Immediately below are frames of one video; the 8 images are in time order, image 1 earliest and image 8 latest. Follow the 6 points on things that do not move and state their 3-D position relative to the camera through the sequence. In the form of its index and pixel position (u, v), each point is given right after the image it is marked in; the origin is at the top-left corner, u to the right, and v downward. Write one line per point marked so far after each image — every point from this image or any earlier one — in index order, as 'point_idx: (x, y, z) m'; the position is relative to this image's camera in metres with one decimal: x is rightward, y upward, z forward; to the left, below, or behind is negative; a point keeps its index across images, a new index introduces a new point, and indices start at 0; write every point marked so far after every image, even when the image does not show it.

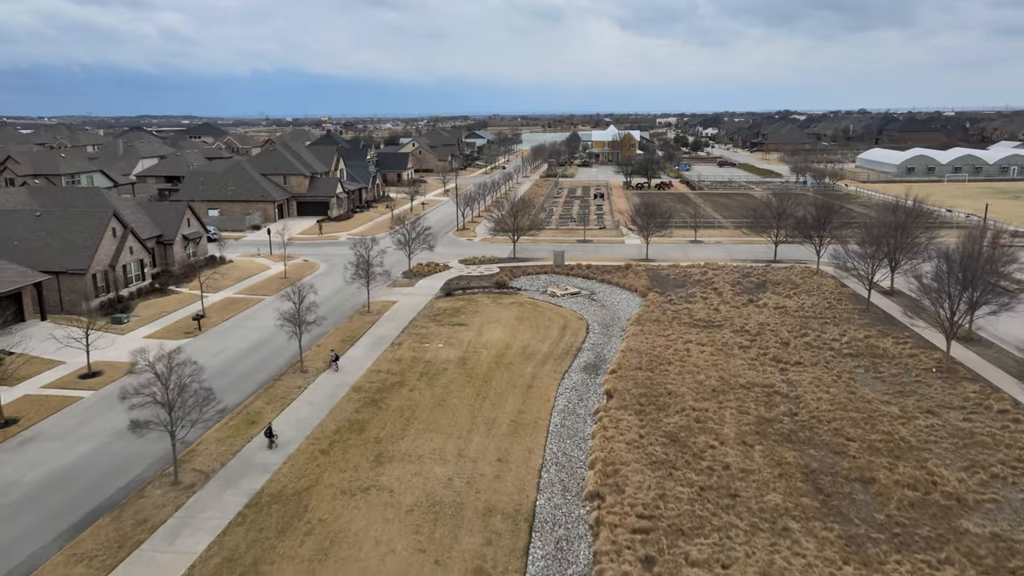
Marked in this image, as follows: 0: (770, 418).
0: (+7.5, -3.8, +19.9) m
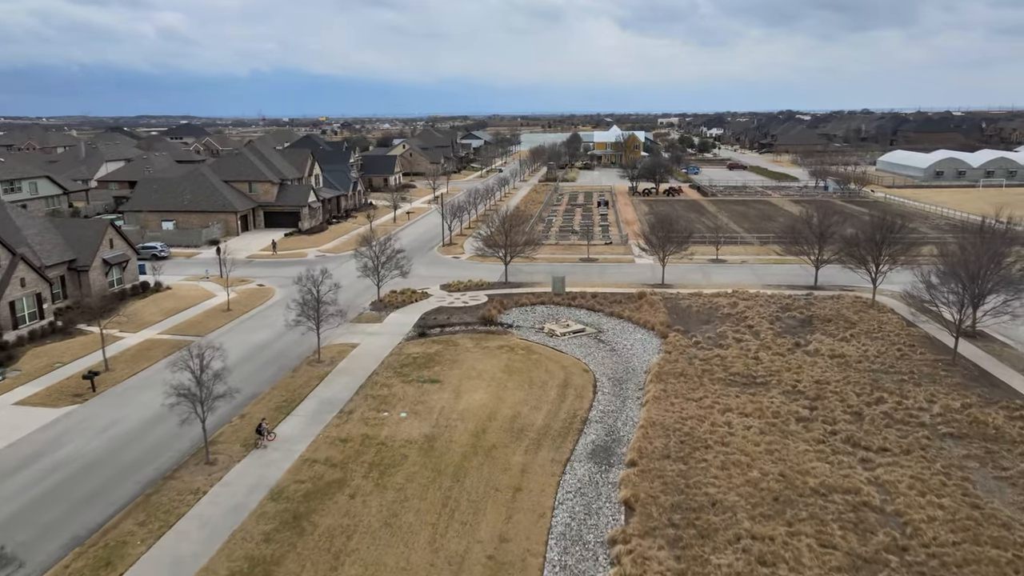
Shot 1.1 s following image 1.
0: (+7.0, -5.3, +13.5) m
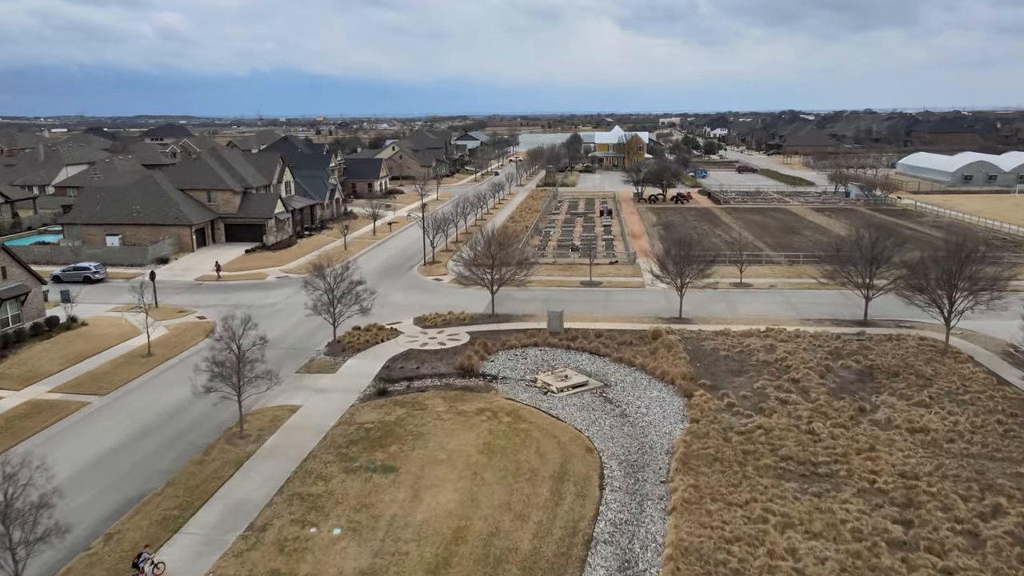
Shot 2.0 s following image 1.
0: (+6.5, -6.7, +7.7) m
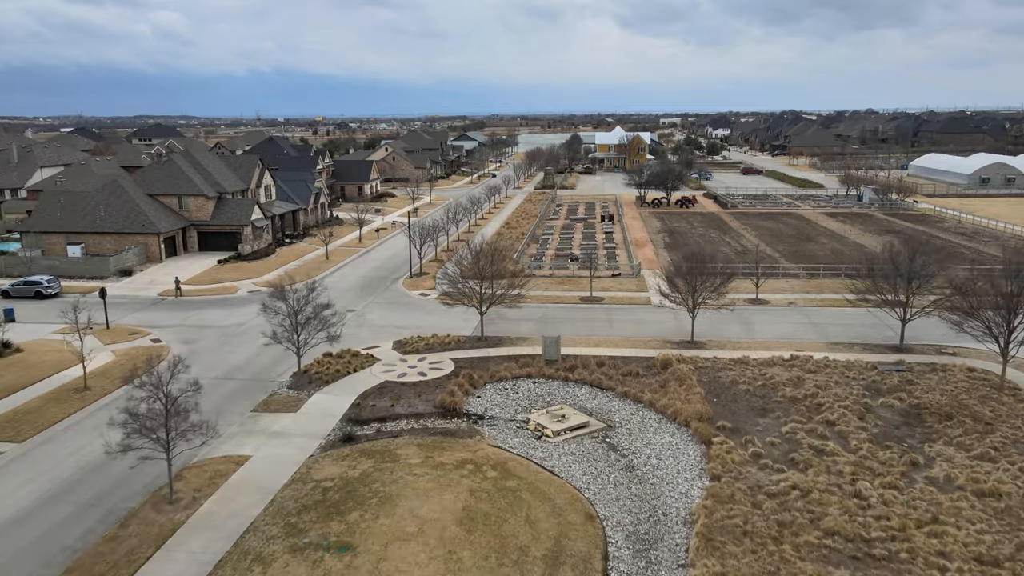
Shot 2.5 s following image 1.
0: (+6.2, -7.5, +4.5) m
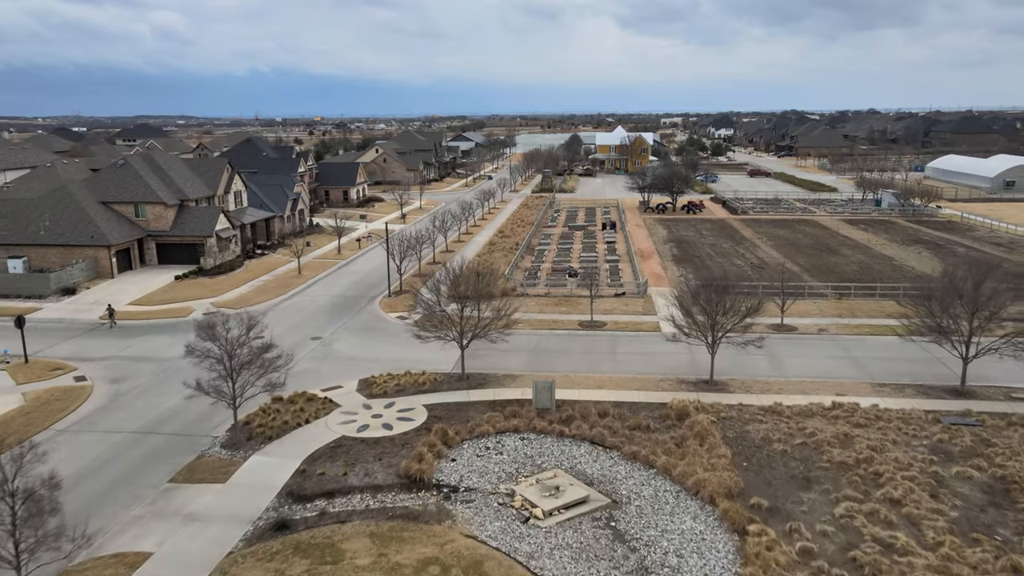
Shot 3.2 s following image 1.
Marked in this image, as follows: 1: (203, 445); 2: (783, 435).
0: (+5.7, -8.5, +0.4) m
1: (-8.3, -4.2, +18.5) m
2: (+7.2, -3.9, +18.4) m
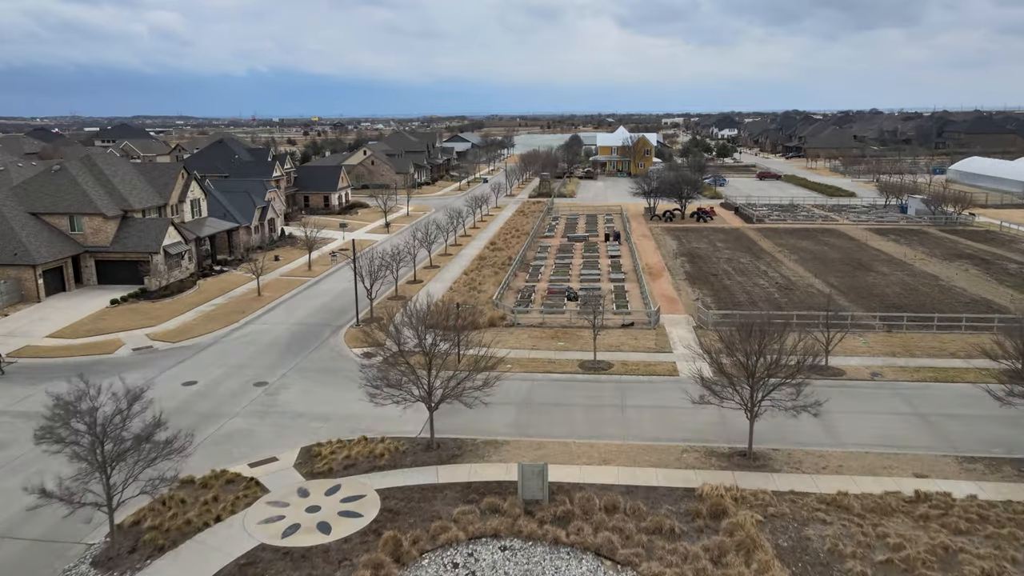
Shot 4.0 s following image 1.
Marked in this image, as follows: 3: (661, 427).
0: (+5.3, -9.6, -4.5) m
1: (-8.7, -5.3, +13.6) m
2: (+6.8, -5.0, +13.5) m
3: (+4.0, -3.8, +18.8) m
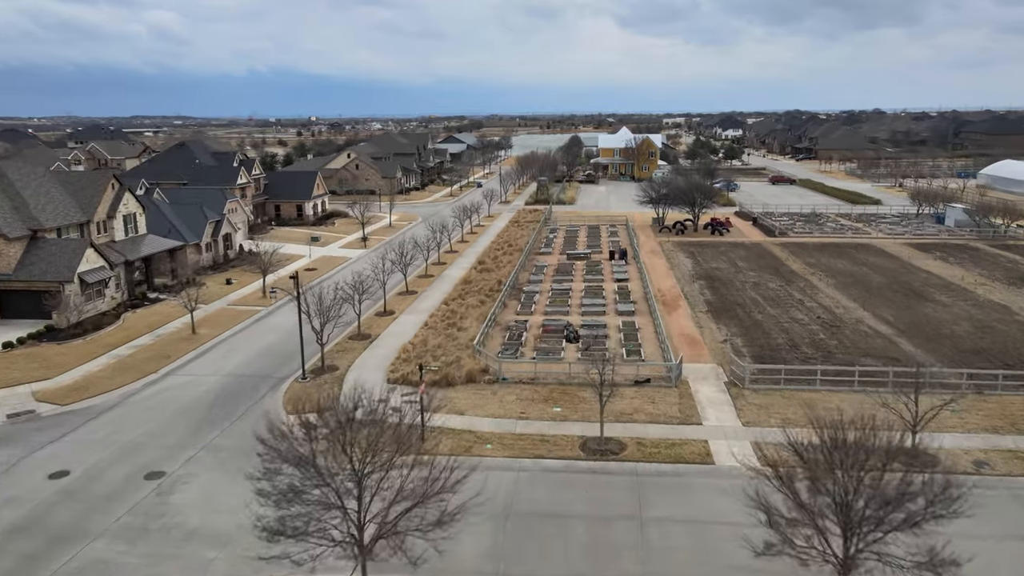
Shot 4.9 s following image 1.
0: (+4.7, -11.0, -10.2) m
1: (-9.3, -6.7, +7.8) m
2: (+6.2, -6.5, +7.7) m
3: (+3.5, -5.2, +13.0) m
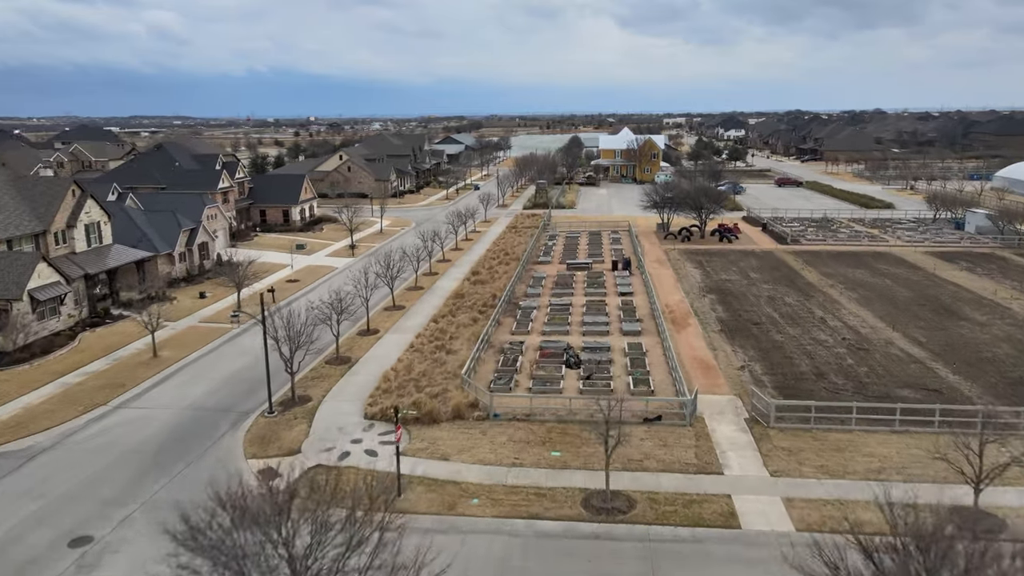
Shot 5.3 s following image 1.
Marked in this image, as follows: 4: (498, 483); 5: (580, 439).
0: (+4.5, -11.7, -12.8) m
1: (-9.5, -7.4, +5.3) m
2: (+6.0, -7.2, +5.1) m
3: (+3.3, -5.9, +10.5) m
4: (-0.3, -4.5, +16.2) m
5: (+1.8, -3.9, +18.0) m
